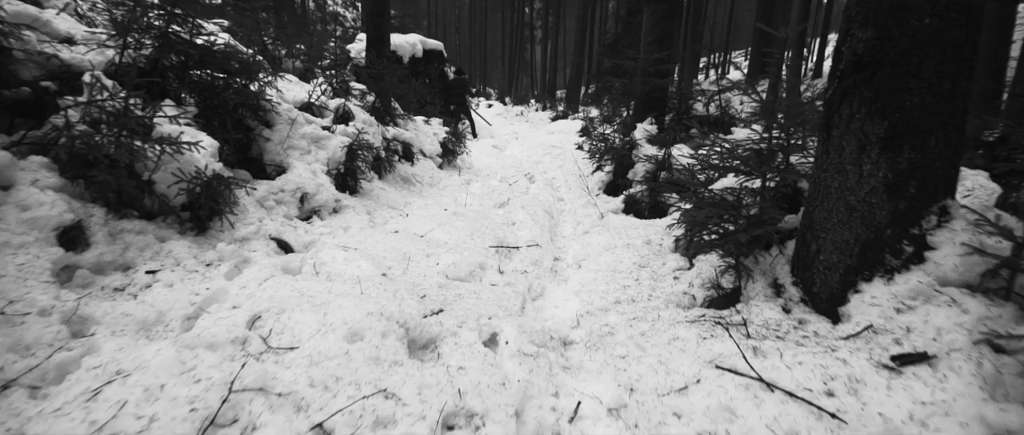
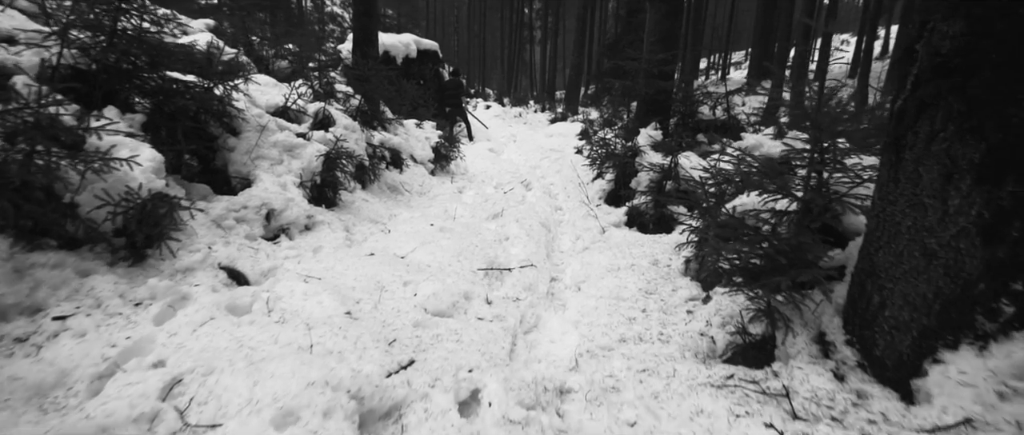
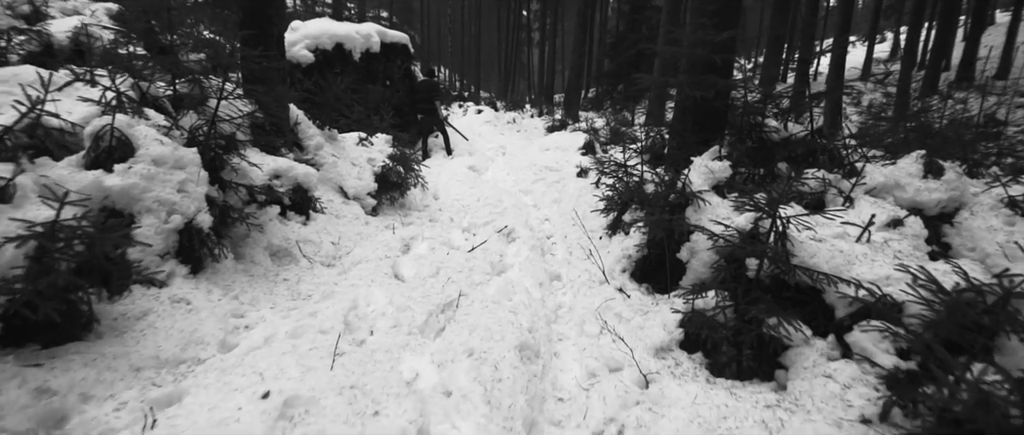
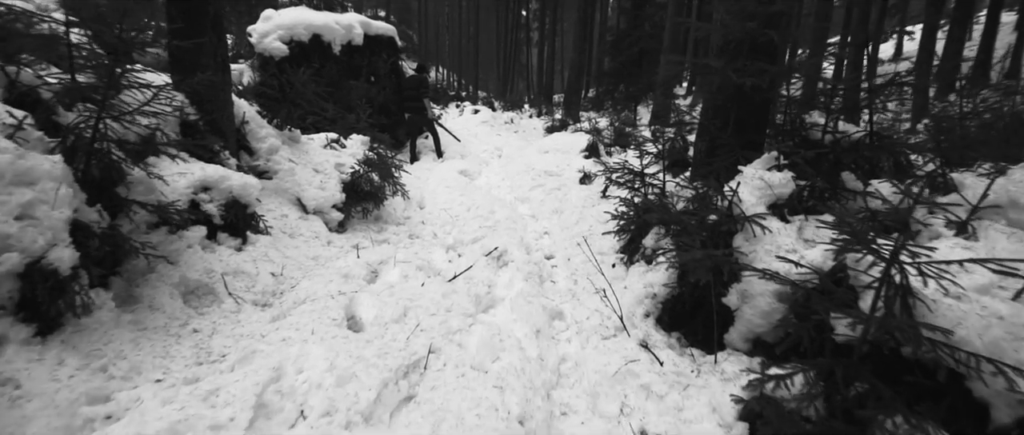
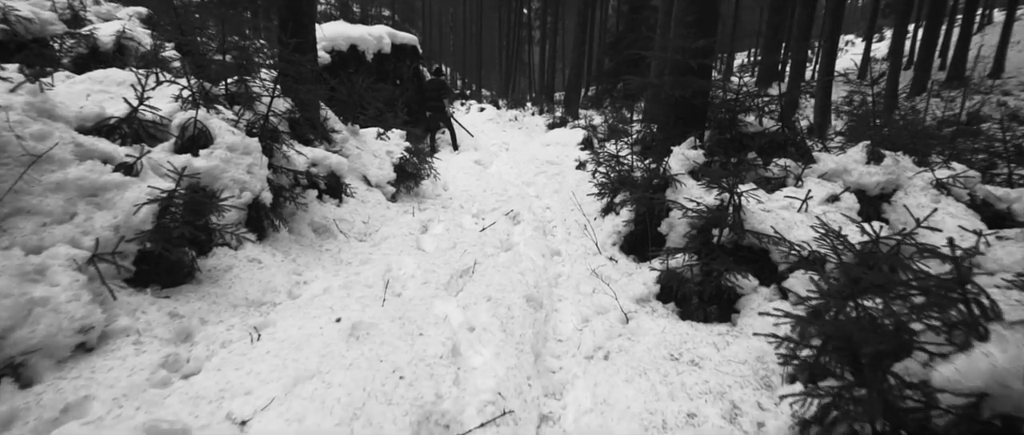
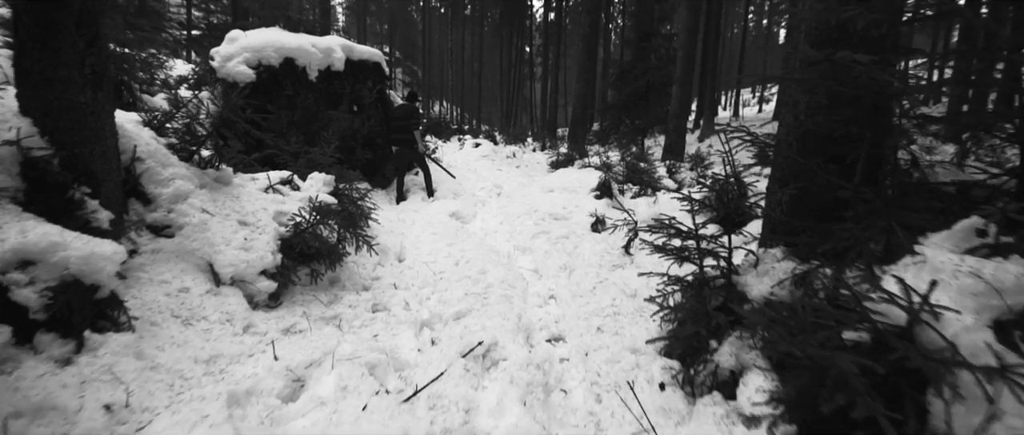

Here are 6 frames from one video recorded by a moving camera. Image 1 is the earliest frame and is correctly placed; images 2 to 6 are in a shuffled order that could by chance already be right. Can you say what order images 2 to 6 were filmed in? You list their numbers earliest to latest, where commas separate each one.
2, 5, 3, 4, 6
